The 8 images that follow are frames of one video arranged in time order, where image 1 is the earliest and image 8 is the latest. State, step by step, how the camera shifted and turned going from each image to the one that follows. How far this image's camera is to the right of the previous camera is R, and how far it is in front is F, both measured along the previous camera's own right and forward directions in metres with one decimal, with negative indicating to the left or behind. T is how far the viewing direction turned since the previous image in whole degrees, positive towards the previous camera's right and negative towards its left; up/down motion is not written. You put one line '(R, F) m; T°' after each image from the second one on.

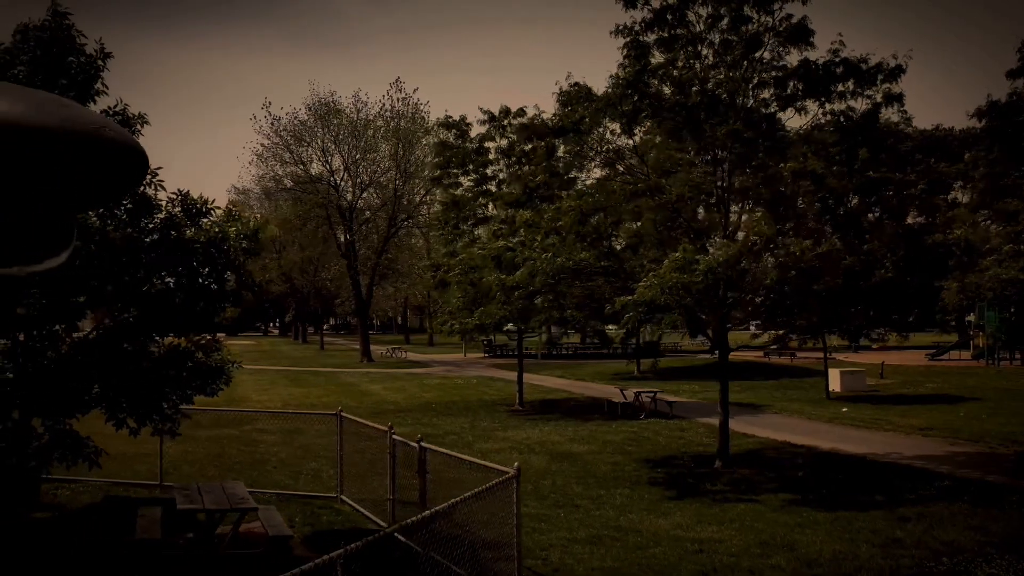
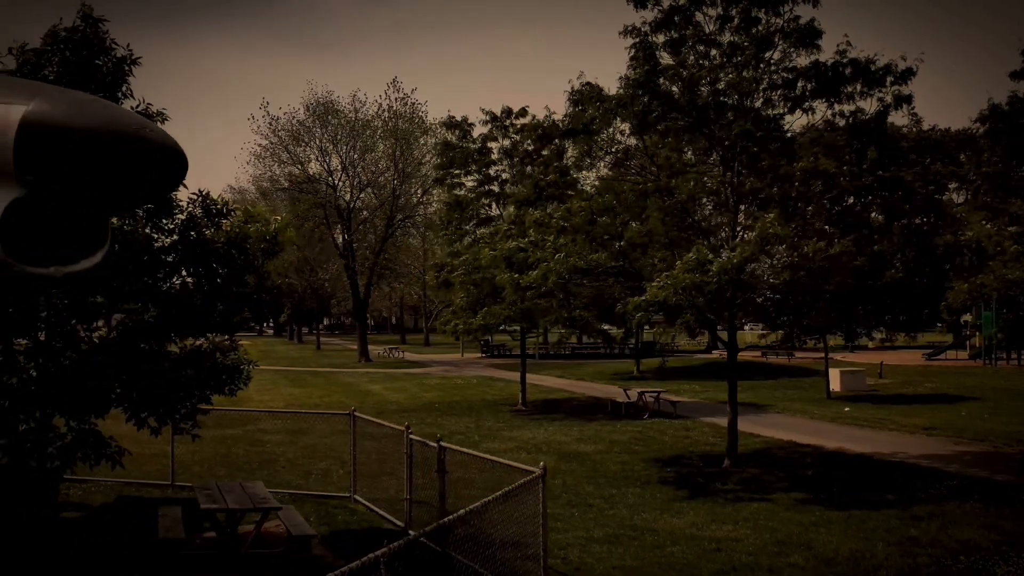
(-0.3, 0.0) m; 0°
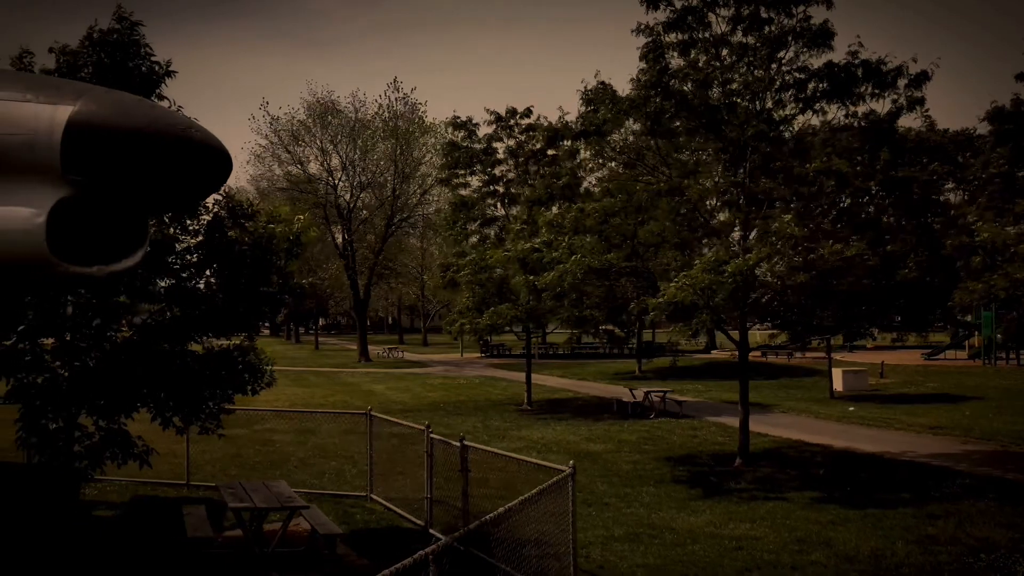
(-0.3, 0.0) m; 0°
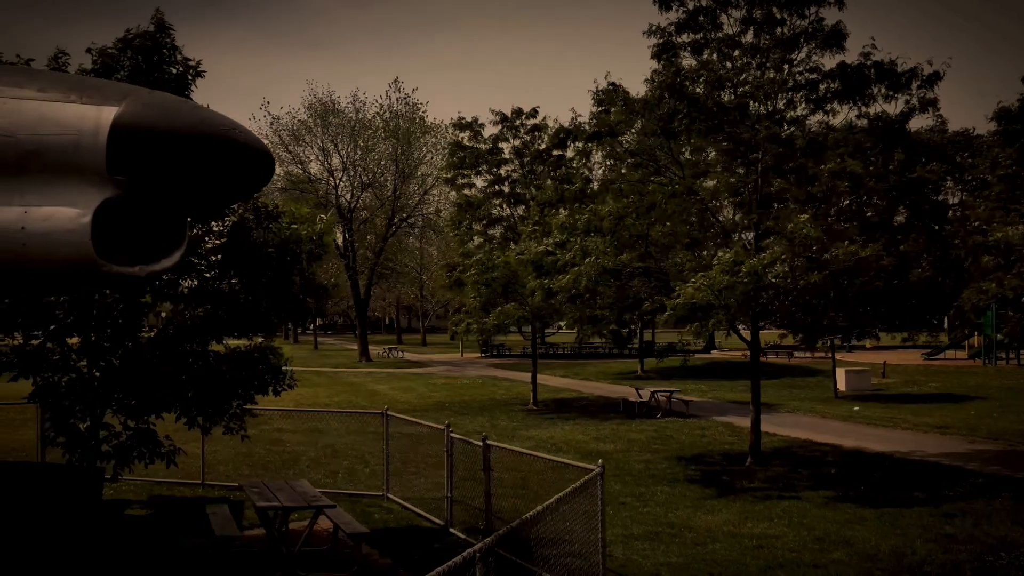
(-0.3, 0.0) m; 0°
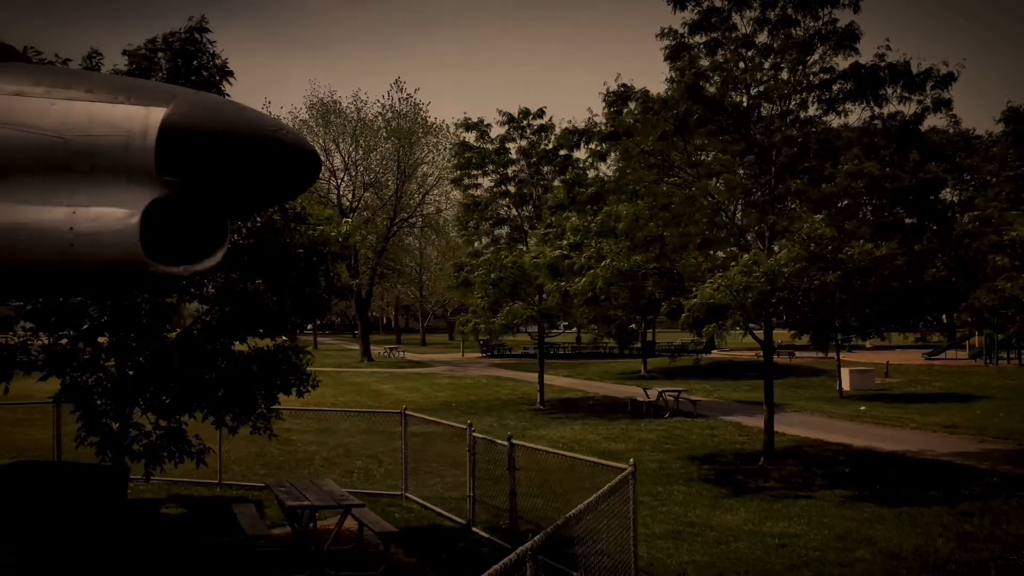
(-0.3, 0.0) m; 0°
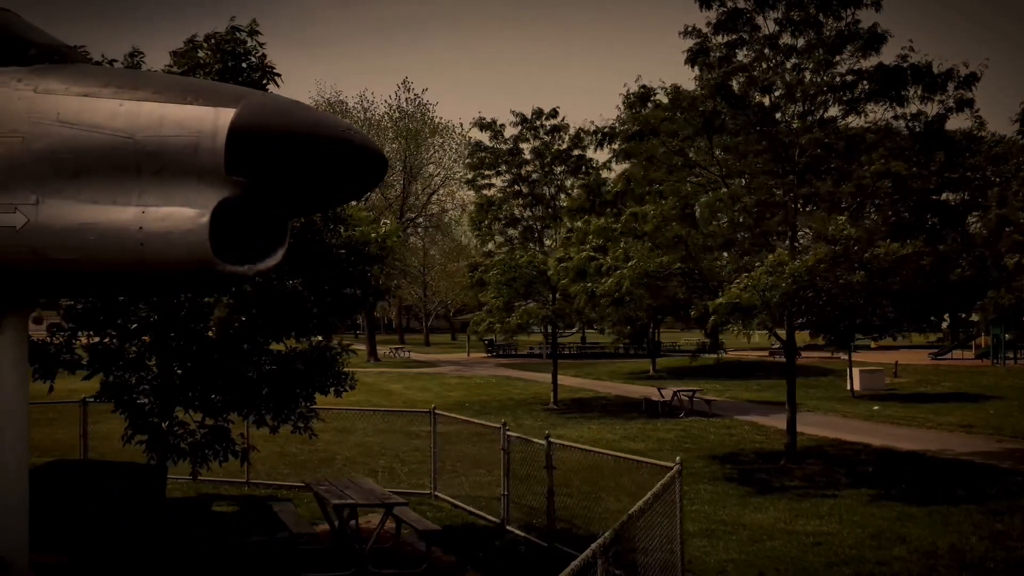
(-0.4, -0.1) m; 0°
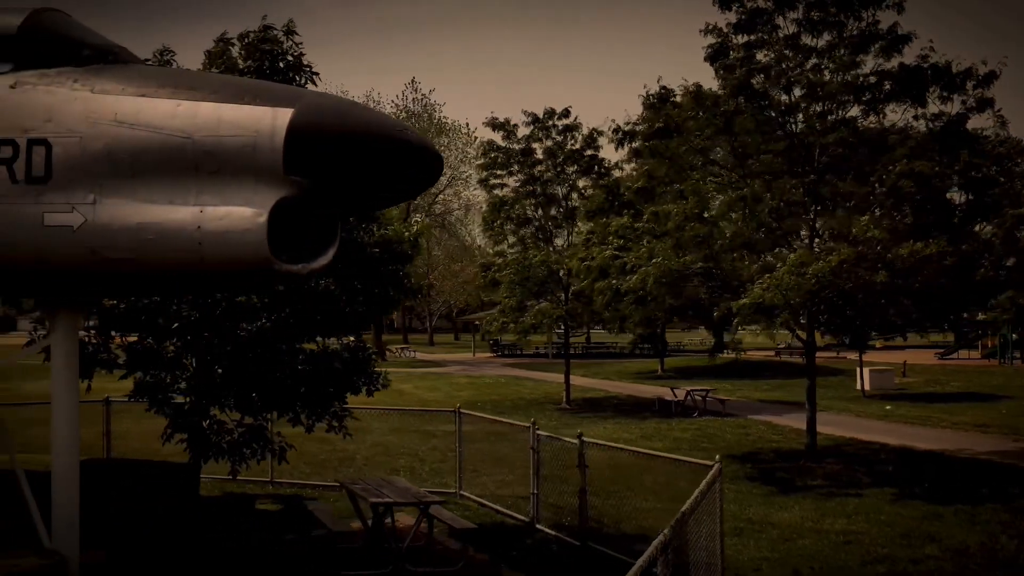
(-0.4, 0.0) m; 0°
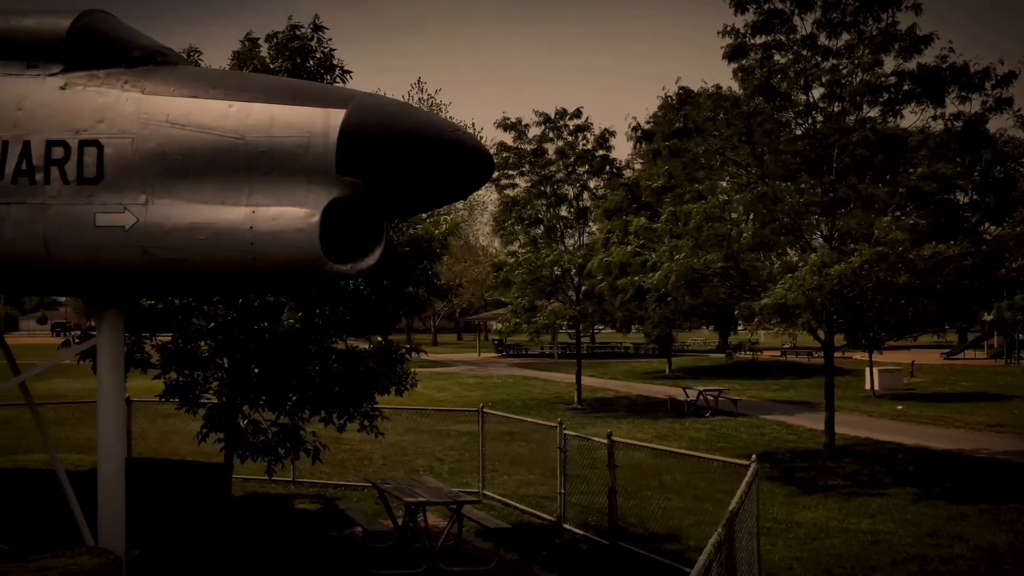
(-0.3, 0.0) m; 0°
